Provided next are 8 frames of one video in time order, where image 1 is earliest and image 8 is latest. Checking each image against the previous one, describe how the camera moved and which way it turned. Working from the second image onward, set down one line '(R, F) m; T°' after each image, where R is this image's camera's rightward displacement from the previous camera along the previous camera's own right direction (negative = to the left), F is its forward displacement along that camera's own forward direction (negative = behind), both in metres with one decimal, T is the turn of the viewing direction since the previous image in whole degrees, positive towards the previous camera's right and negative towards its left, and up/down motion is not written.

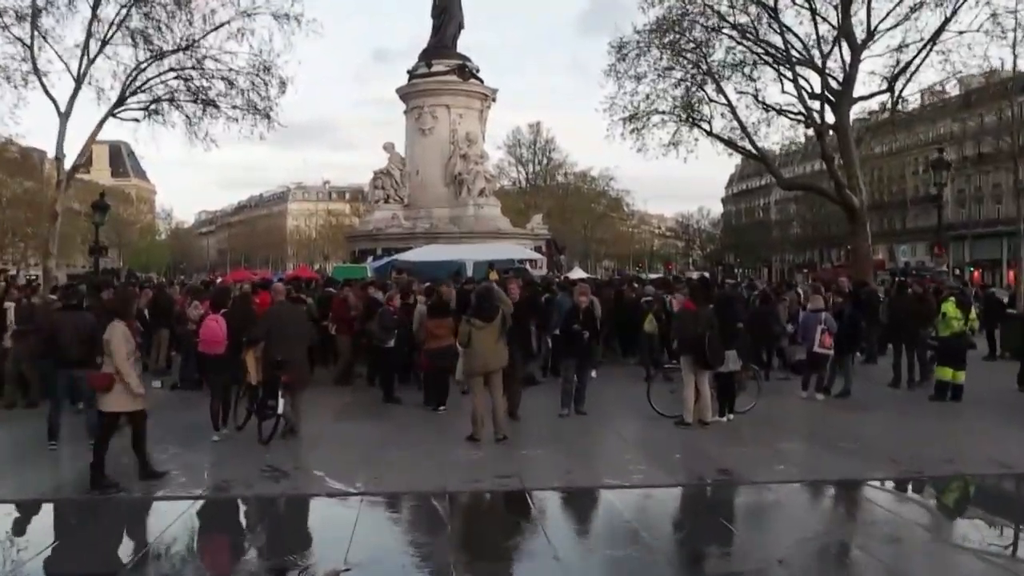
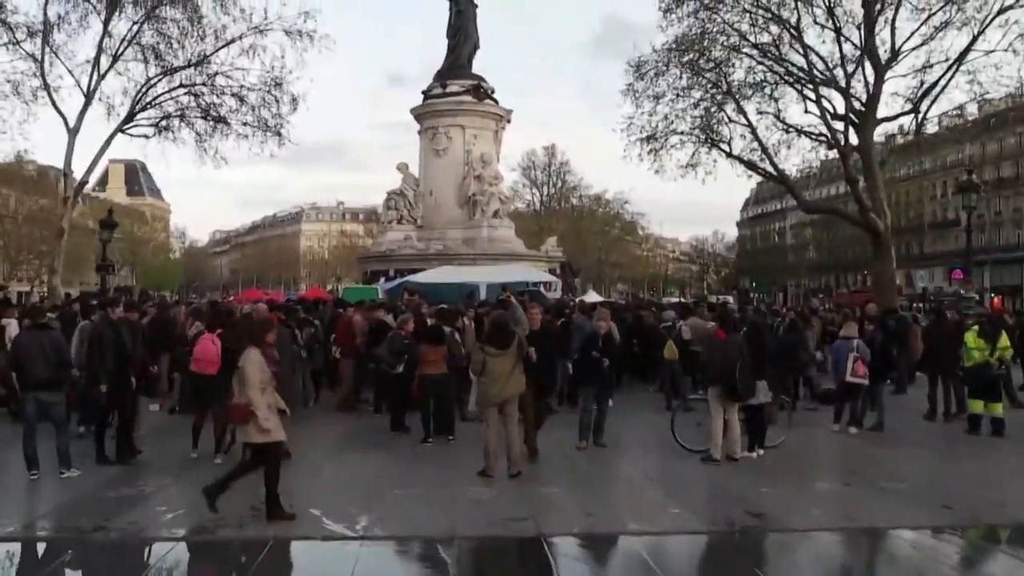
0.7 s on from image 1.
(0.0, +0.8) m; -1°
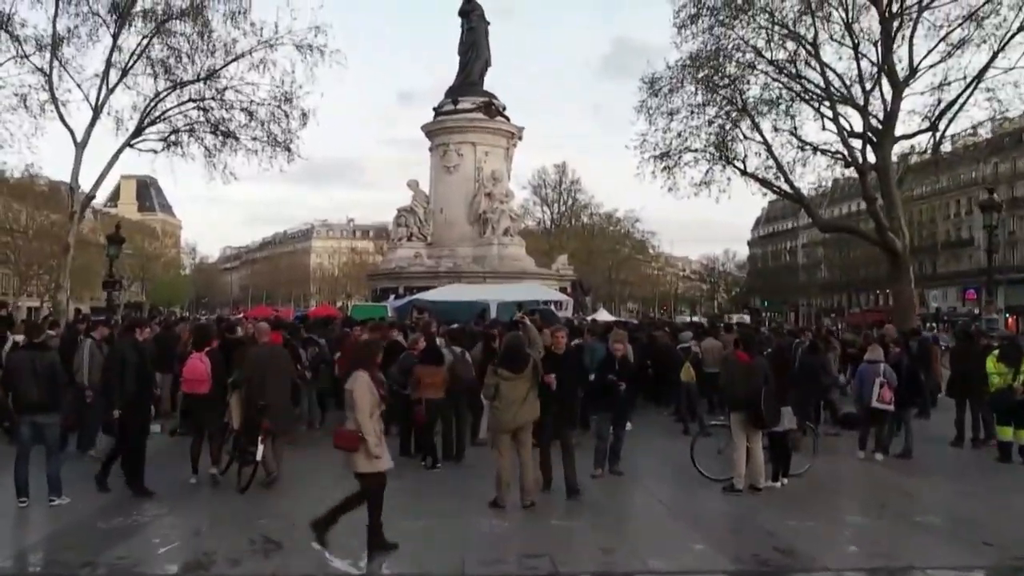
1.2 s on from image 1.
(0.0, +0.5) m; -1°
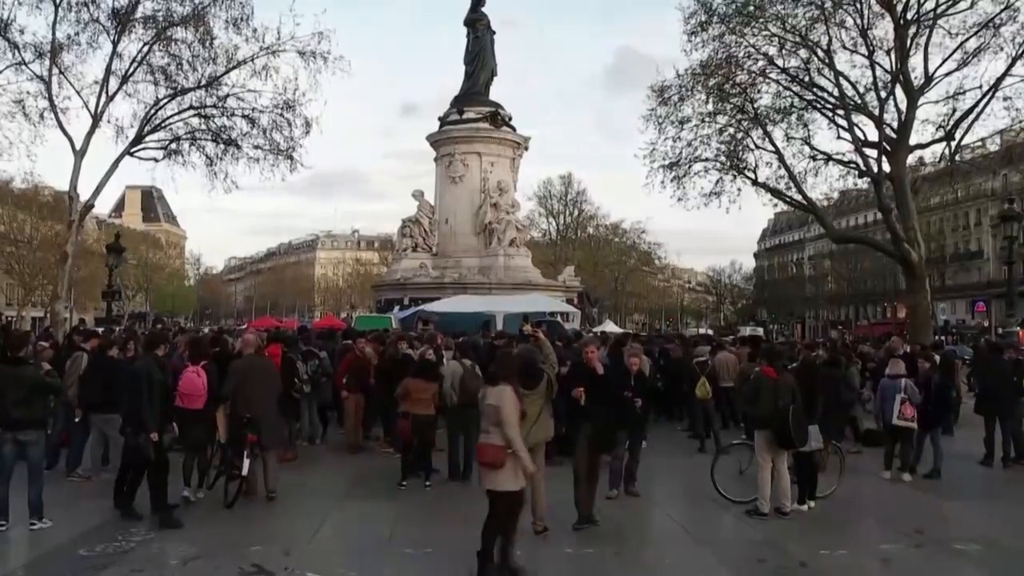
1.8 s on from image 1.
(-0.1, +0.6) m; 0°
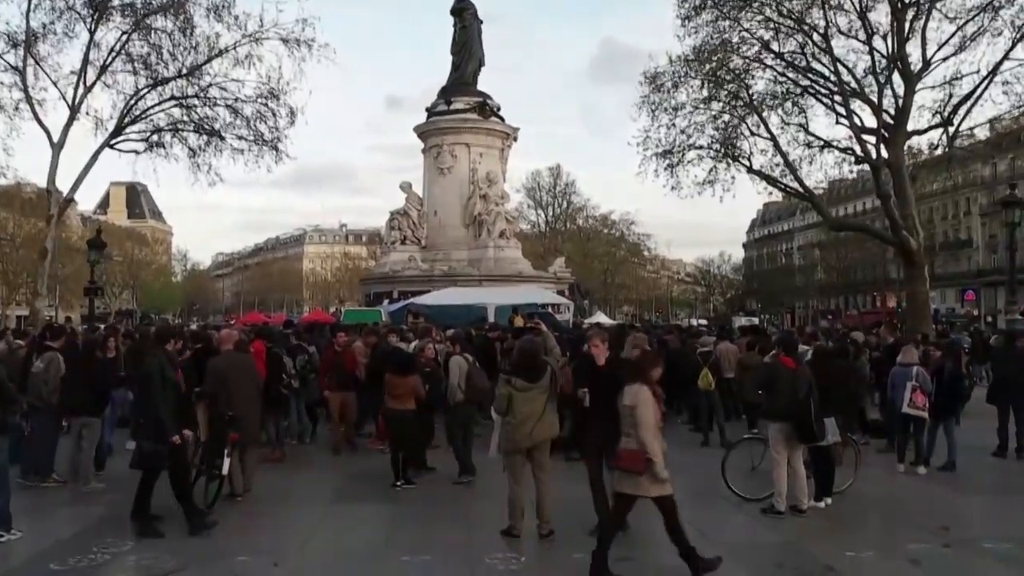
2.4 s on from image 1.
(-0.1, +0.6) m; +1°
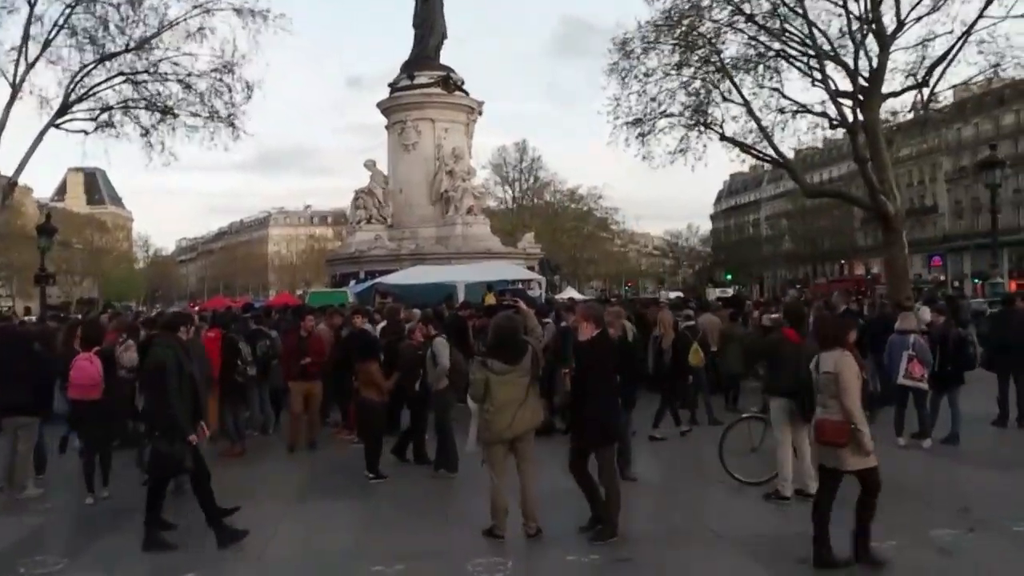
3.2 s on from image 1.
(-0.1, +0.9) m; +2°
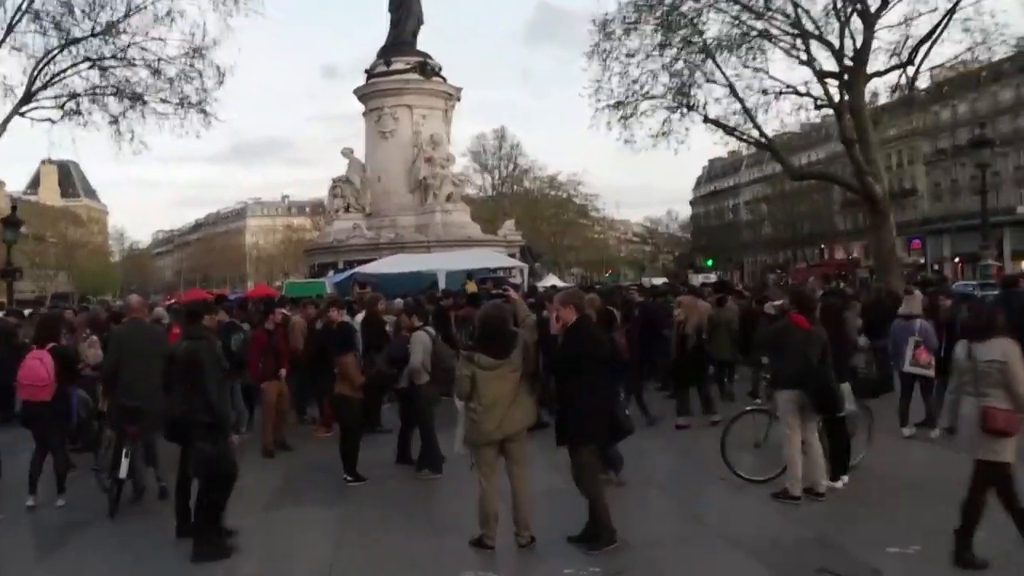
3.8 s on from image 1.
(-0.1, +0.6) m; +1°
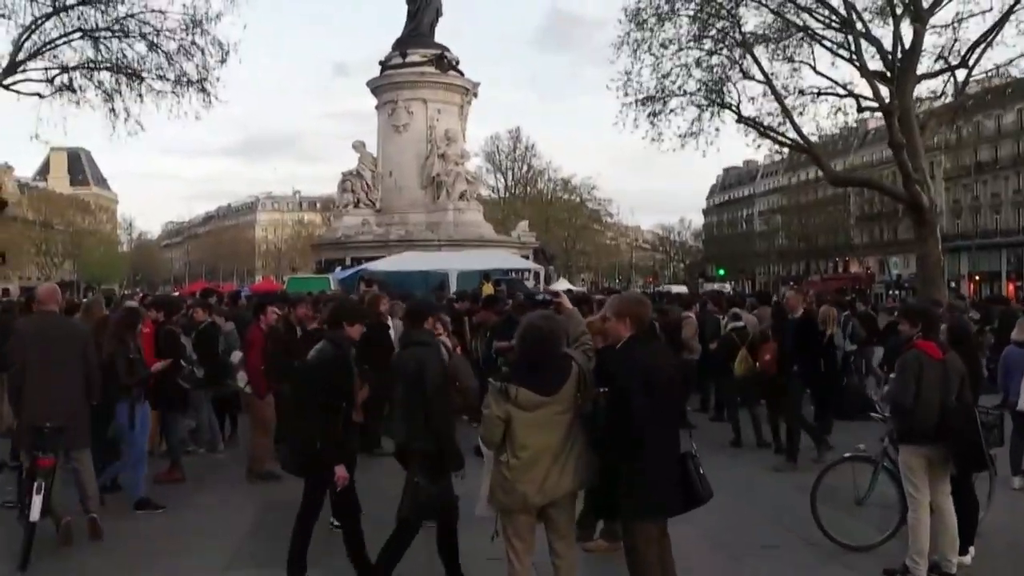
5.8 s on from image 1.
(-0.2, +1.9) m; 0°
